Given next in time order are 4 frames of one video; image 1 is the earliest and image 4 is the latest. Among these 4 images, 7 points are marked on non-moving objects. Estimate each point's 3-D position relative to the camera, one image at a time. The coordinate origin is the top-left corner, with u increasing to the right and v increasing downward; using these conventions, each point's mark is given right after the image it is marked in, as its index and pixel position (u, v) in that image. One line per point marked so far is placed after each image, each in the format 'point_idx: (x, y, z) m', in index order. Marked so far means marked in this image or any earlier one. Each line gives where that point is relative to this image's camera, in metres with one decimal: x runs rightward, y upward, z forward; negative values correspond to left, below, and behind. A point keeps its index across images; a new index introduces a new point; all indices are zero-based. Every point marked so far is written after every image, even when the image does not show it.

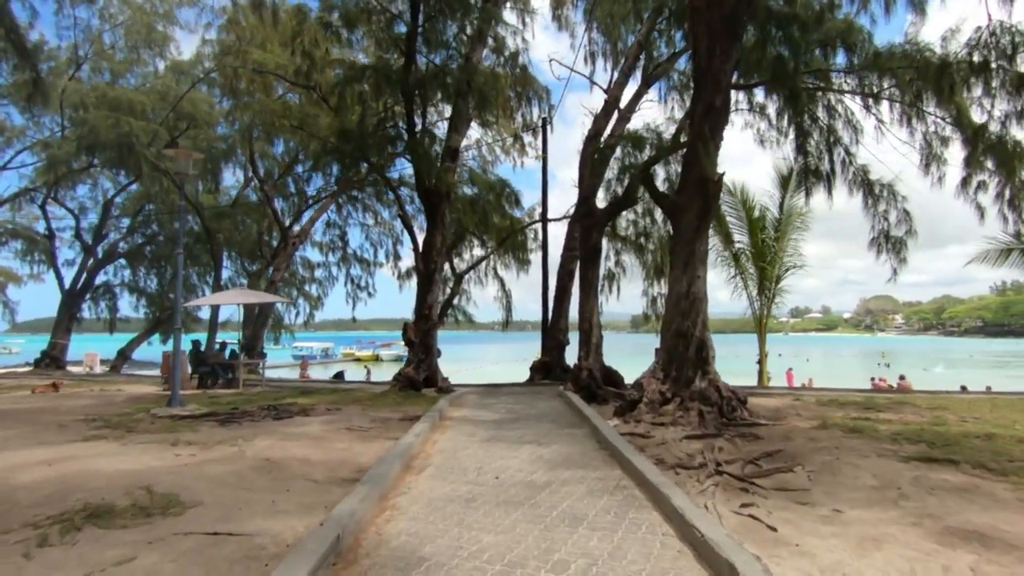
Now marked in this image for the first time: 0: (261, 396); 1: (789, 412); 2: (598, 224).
0: (-5.7, -2.5, +13.9) m
1: (+4.4, -2.0, +9.7) m
2: (+2.1, +1.6, +14.8) m
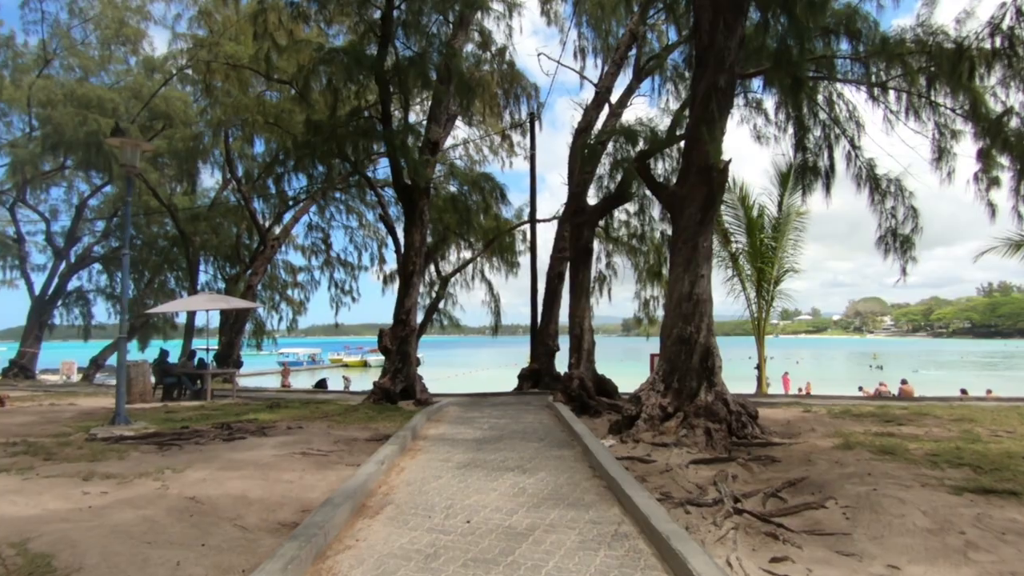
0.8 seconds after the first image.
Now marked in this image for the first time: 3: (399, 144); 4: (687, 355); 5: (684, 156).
0: (-6.0, -2.6, +12.8) m
1: (+4.2, -2.0, +8.7) m
2: (+1.8, +1.5, +13.8) m
3: (-2.3, +2.9, +12.2) m
4: (+2.3, -0.9, +8.0) m
5: (+2.4, +1.8, +8.5) m
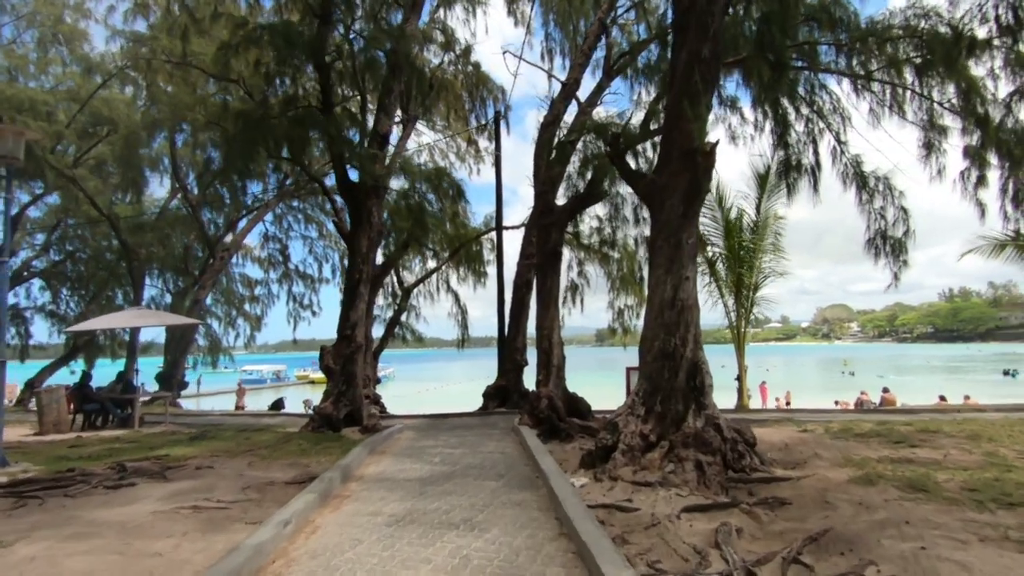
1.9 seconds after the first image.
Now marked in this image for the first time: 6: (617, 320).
0: (-6.8, -2.8, +11.1) m
1: (+3.6, -2.0, +7.5) m
2: (+0.9, +1.4, +12.6) m
3: (-3.1, +2.7, +10.8) m
4: (+1.8, -0.9, +6.7) m
5: (+1.8, +1.8, +7.3) m
6: (+3.4, -1.1, +19.6) m
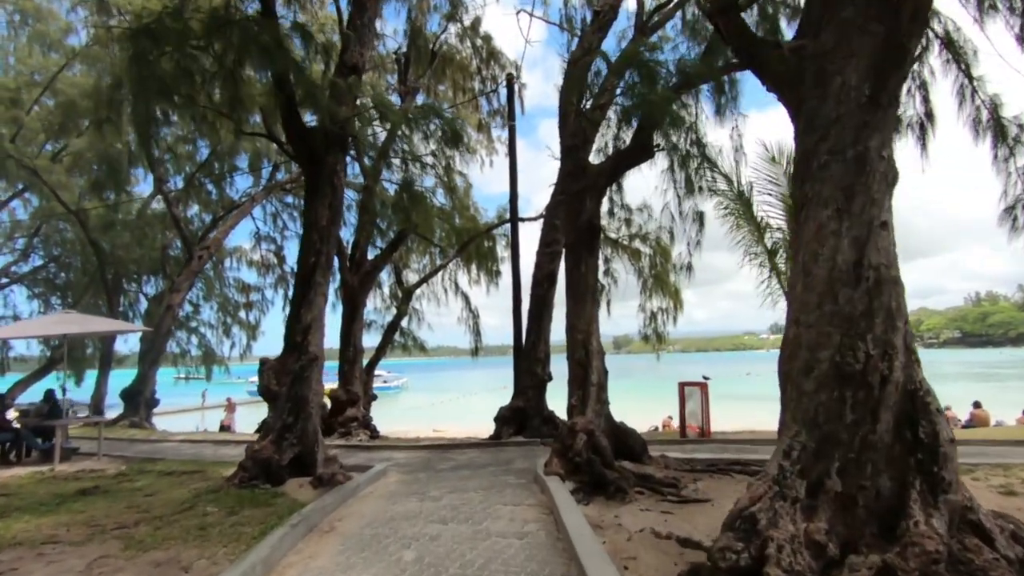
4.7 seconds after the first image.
0: (-6.5, -2.7, +7.9) m
1: (+3.8, -1.8, +4.0) m
2: (+1.2, +1.5, +9.2) m
3: (-2.9, +2.9, +7.6) m
4: (+1.9, -0.7, +3.3) m
5: (+2.0, +2.0, +3.9) m
6: (+3.9, -1.0, +16.2) m
